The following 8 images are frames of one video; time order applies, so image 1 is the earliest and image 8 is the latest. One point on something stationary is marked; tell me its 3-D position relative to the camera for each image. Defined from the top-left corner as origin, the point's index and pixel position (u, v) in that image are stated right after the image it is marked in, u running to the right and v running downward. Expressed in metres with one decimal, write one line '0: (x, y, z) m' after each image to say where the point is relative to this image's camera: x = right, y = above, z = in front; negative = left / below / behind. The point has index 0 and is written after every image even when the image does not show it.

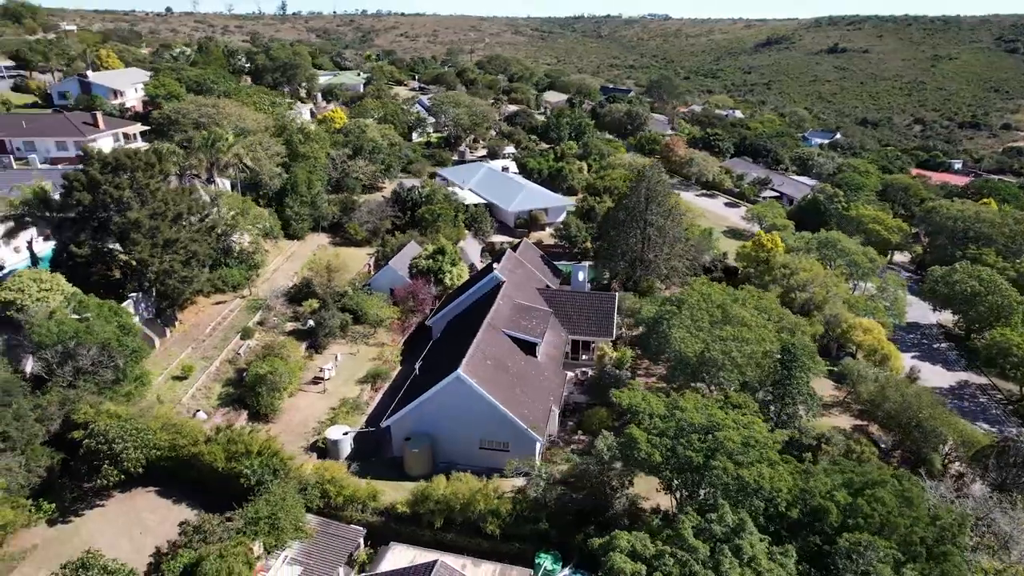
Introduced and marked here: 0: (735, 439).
0: (+6.3, -4.3, +18.6) m
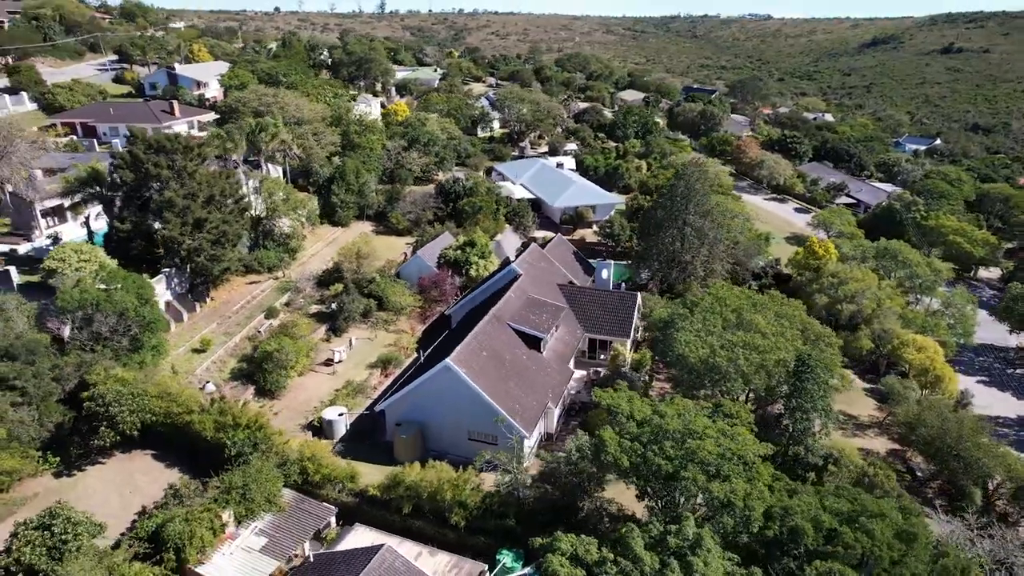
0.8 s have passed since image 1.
0: (+5.3, -4.3, +17.5) m
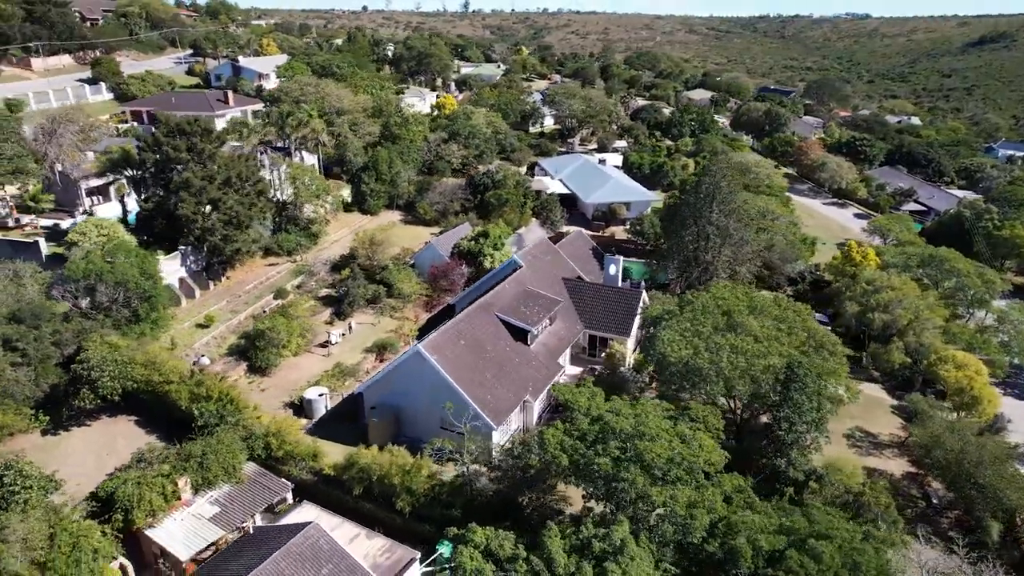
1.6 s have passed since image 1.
0: (+3.6, -4.1, +16.5) m
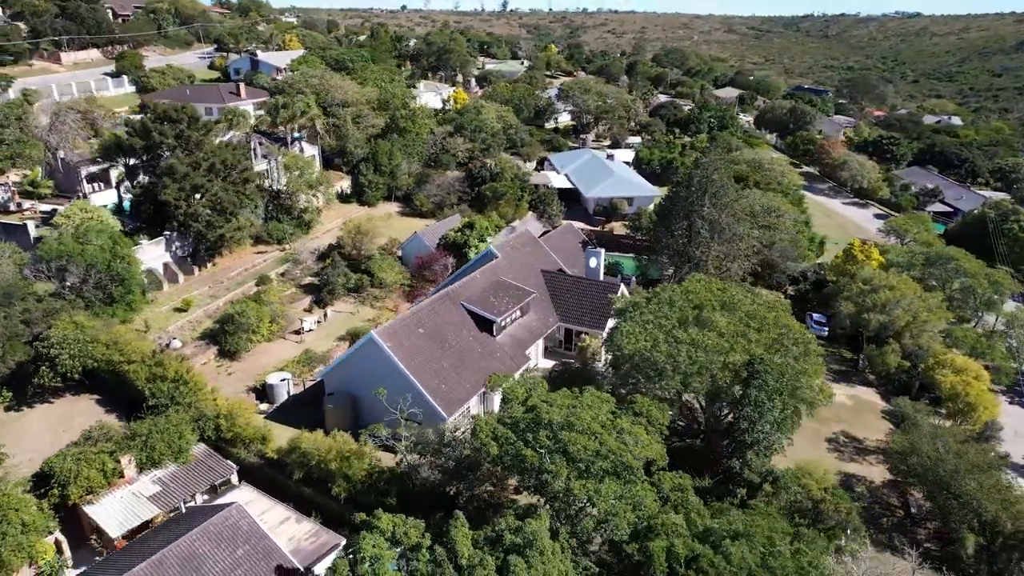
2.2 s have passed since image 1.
0: (+1.8, -3.8, +15.9) m
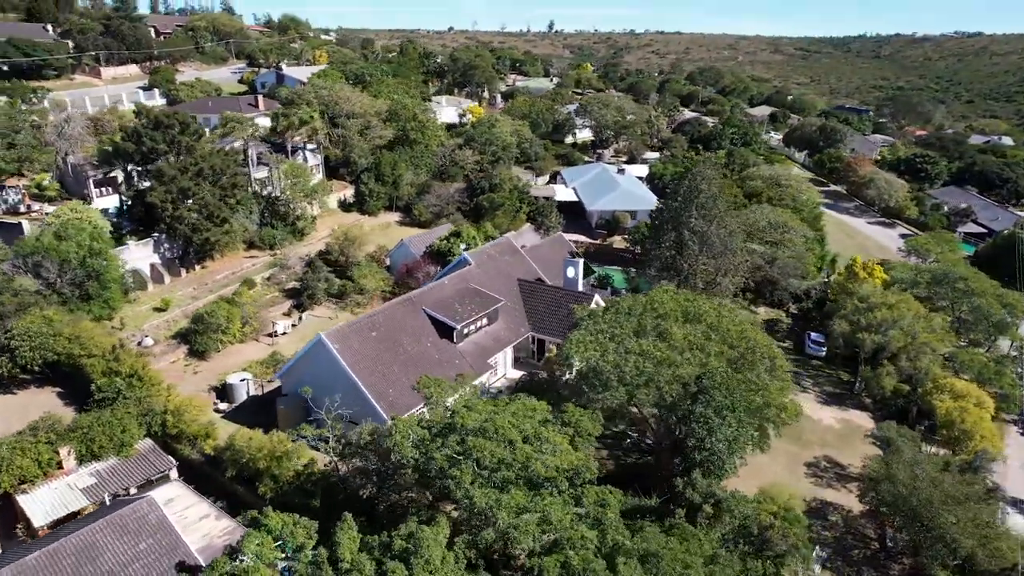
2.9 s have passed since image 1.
0: (-0.4, -3.8, +15.2) m
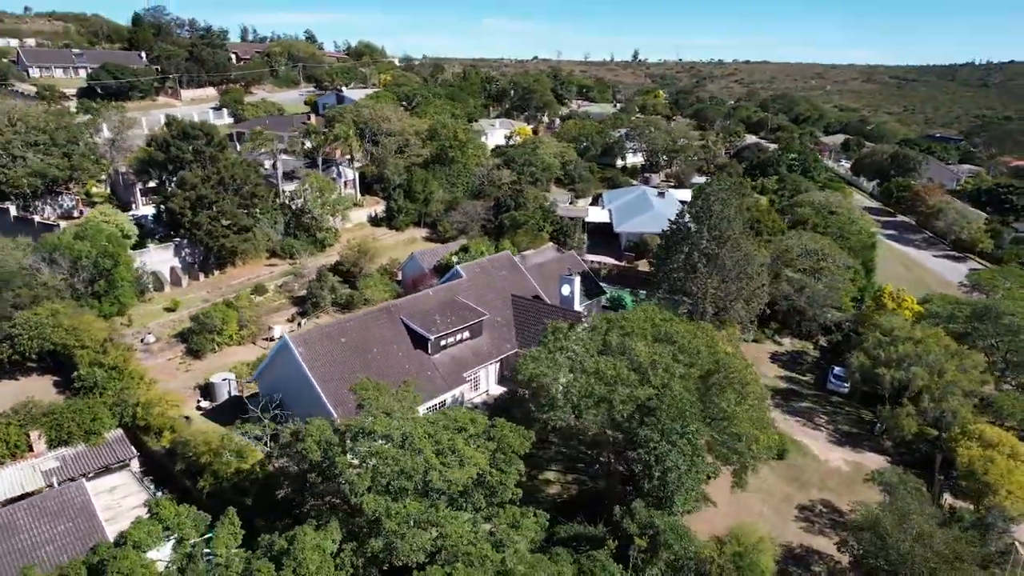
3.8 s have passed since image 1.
0: (-2.5, -3.8, +14.6) m
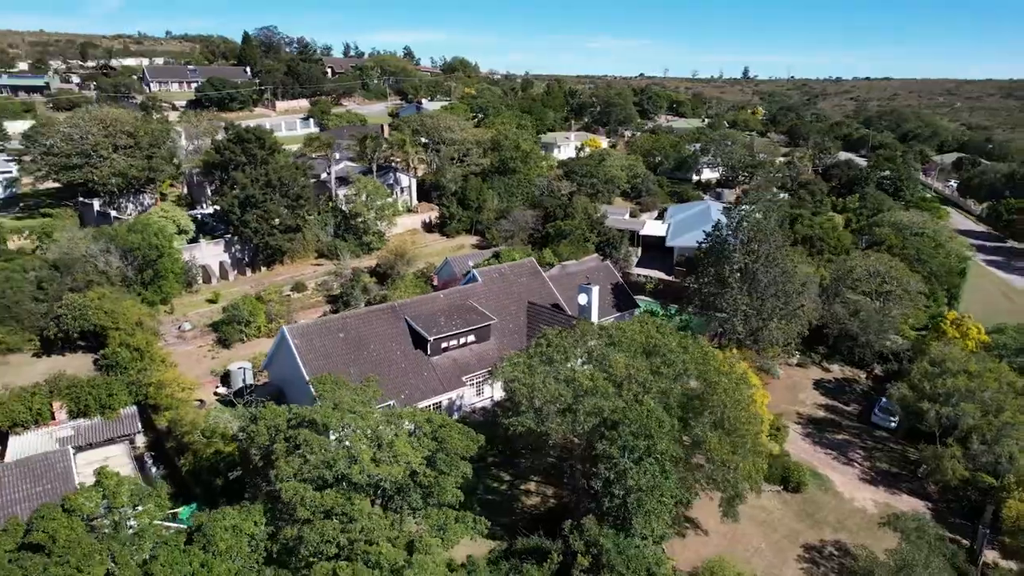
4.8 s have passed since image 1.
0: (-4.1, -3.6, +14.6) m
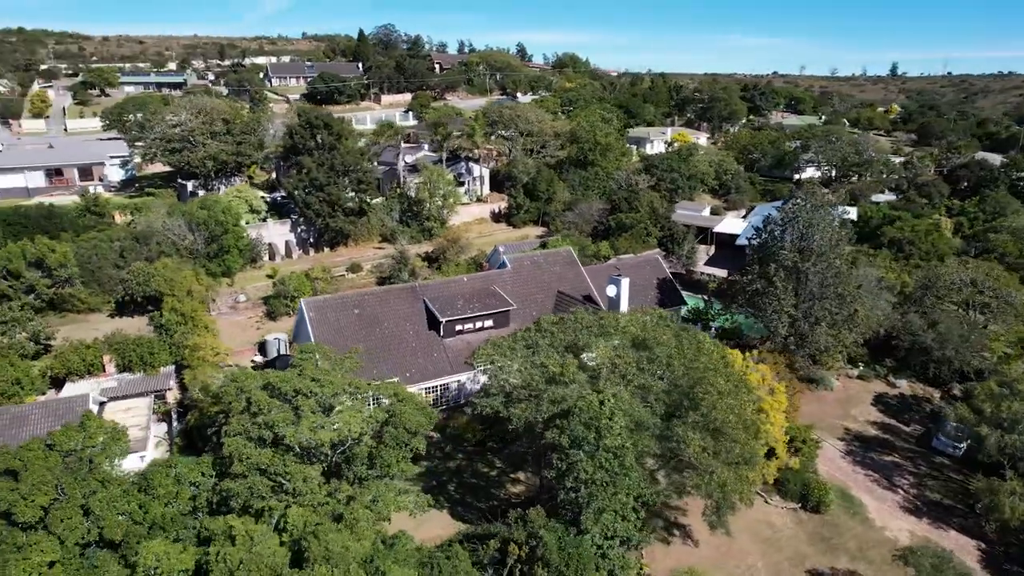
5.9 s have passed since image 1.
0: (-5.4, -2.8, +15.0) m
